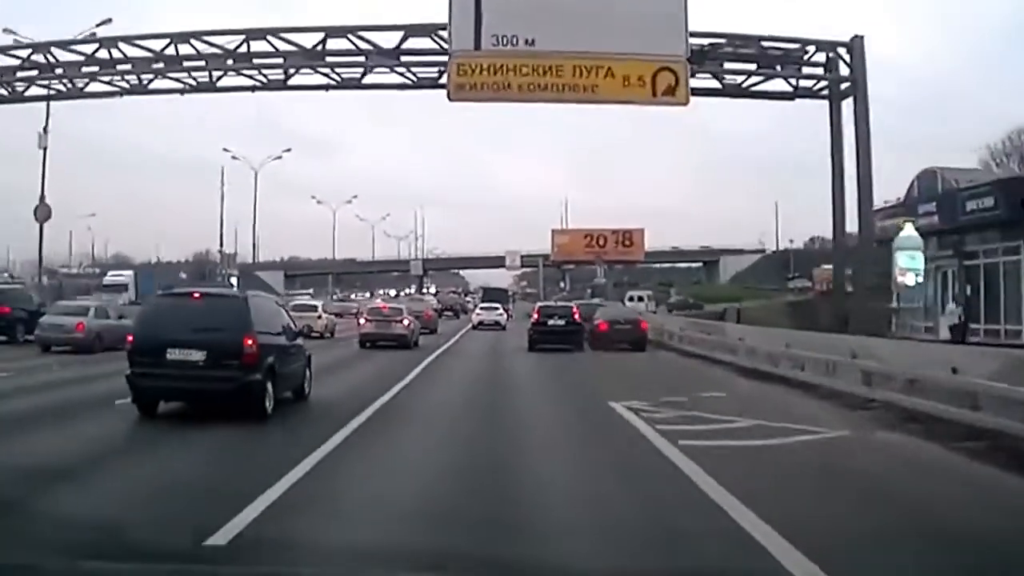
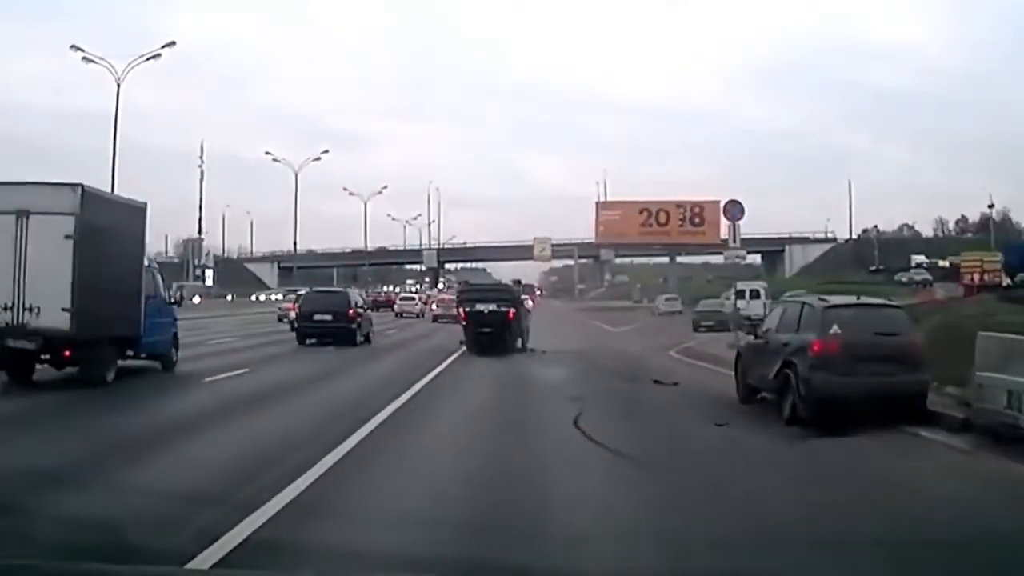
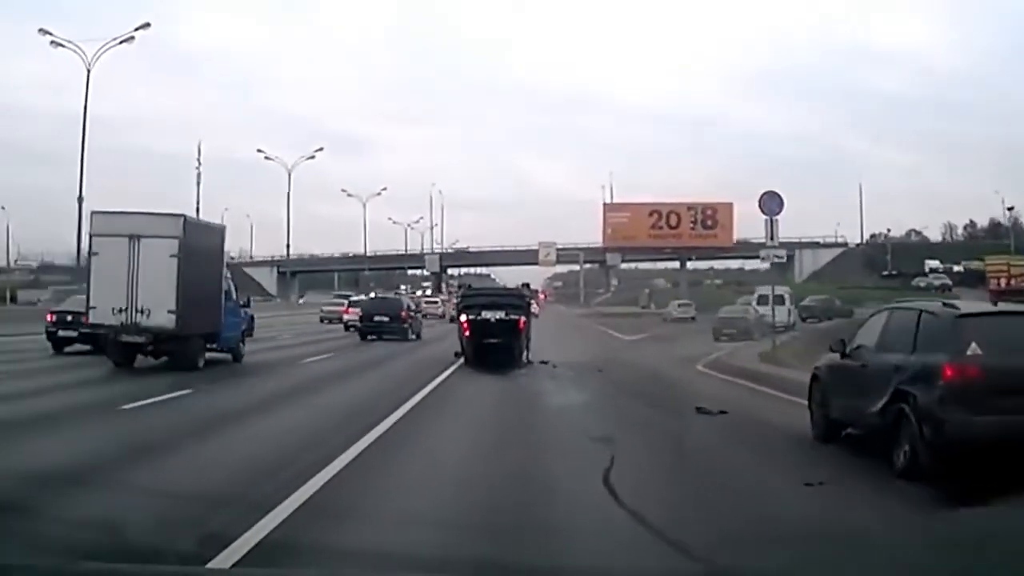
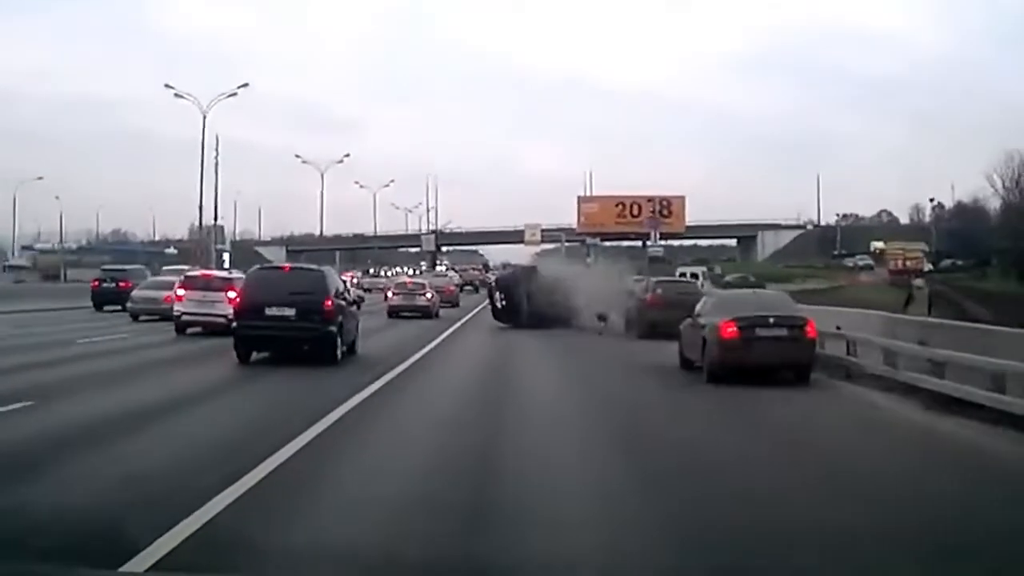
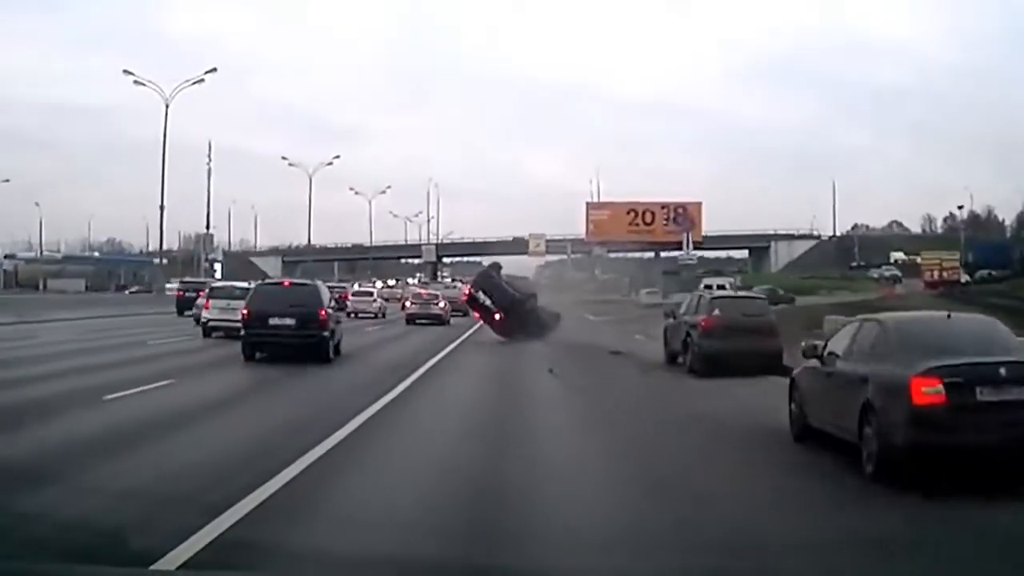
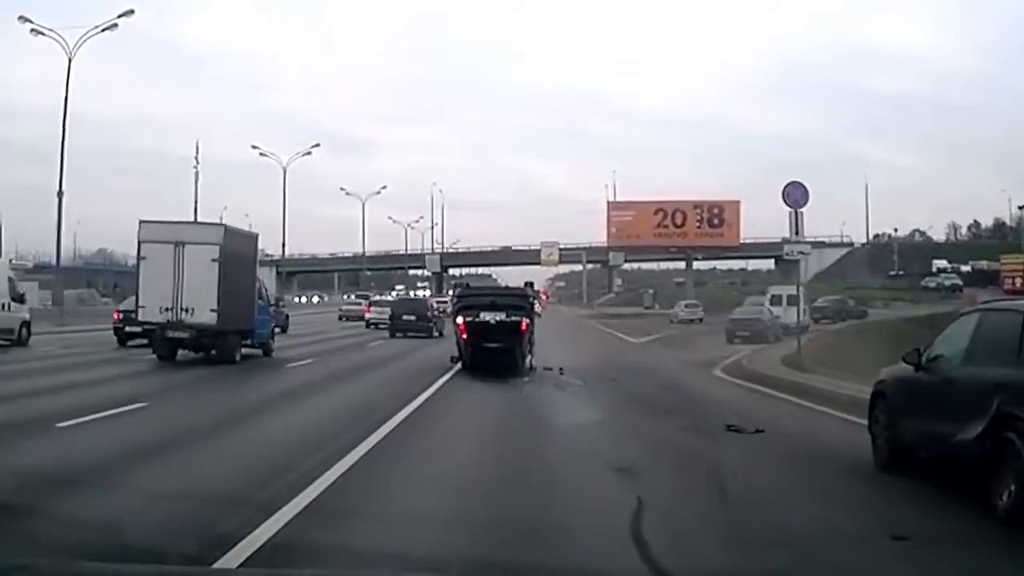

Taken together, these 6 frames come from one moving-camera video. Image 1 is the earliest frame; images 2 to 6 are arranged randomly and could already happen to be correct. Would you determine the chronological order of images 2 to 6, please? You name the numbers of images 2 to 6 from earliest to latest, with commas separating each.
4, 5, 2, 3, 6
